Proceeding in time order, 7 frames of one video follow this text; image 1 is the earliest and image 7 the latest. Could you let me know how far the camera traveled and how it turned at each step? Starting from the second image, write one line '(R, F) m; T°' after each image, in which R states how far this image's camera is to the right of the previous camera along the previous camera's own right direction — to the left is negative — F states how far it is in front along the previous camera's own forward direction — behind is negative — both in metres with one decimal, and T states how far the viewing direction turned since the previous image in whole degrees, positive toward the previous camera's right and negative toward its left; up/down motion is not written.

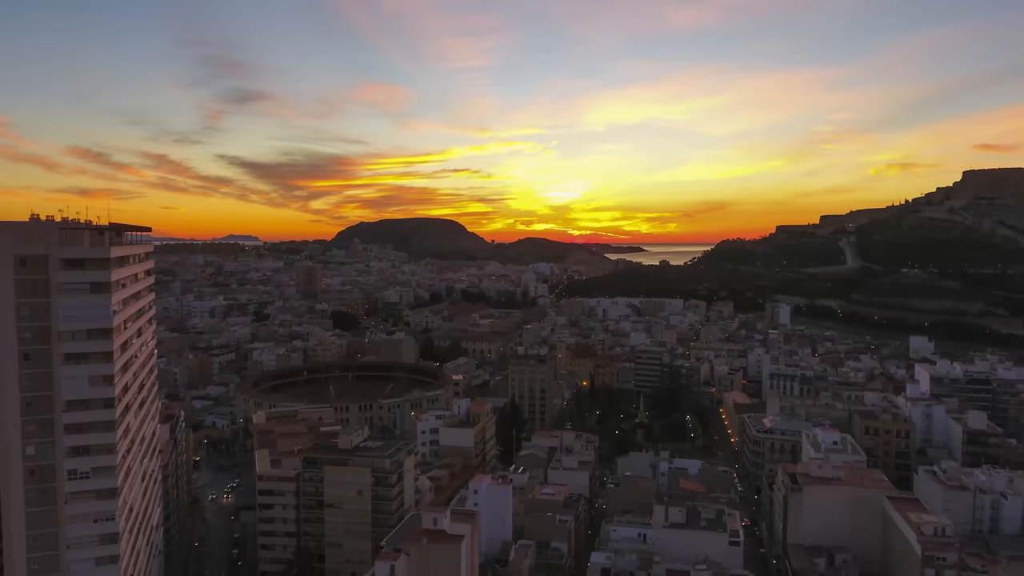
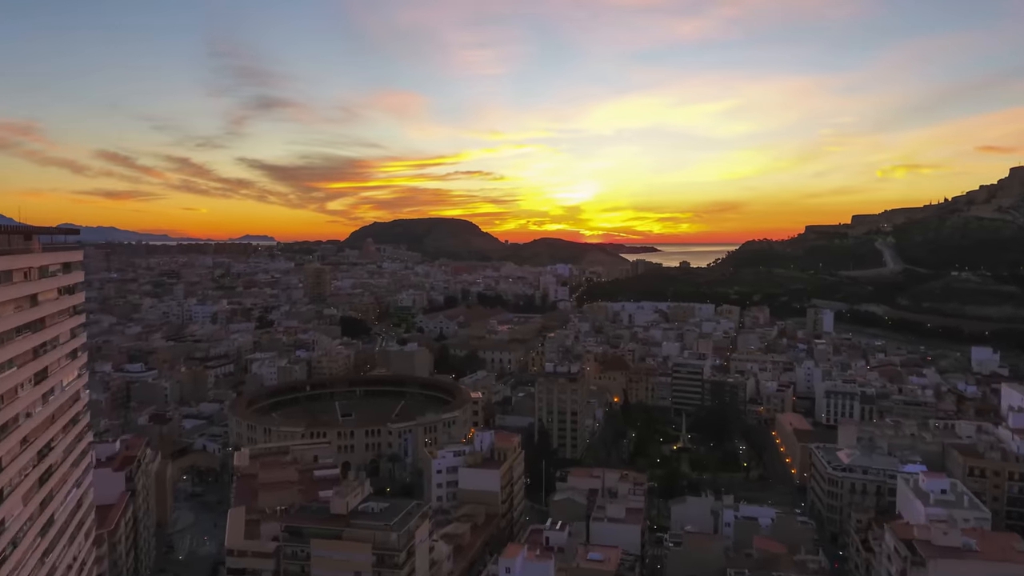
(-0.5, +3.8) m; -1°
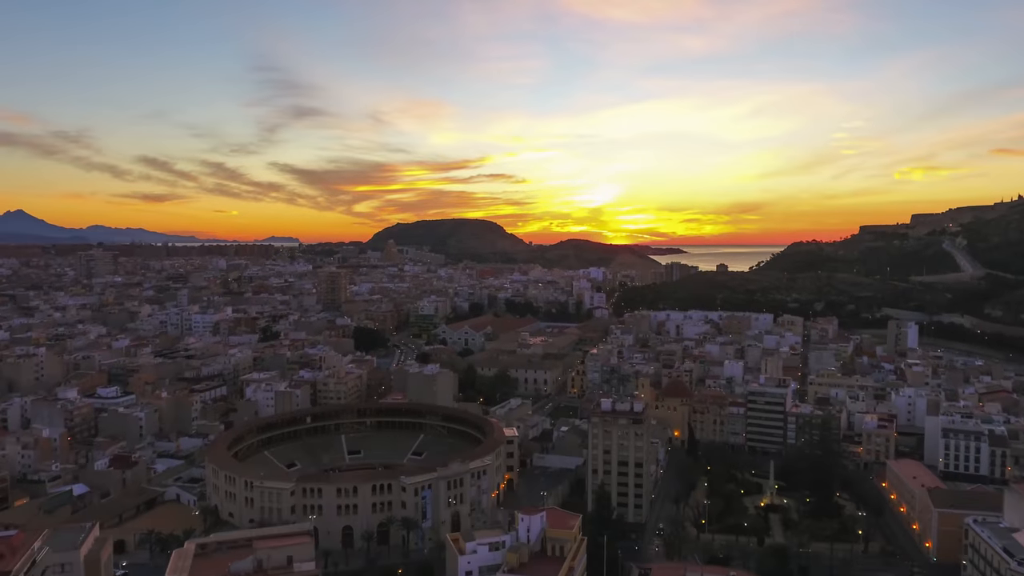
(-0.7, +6.0) m; -2°
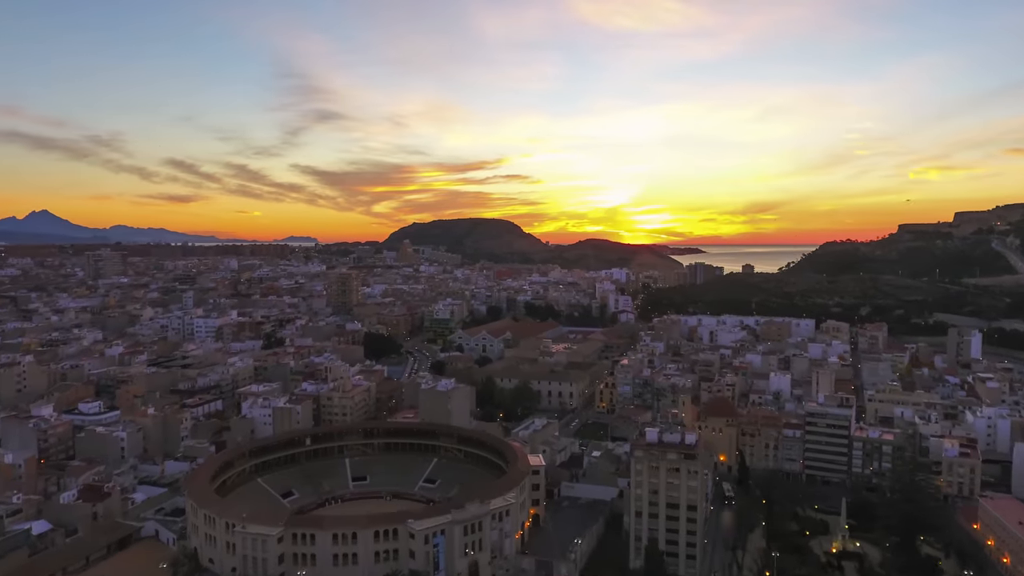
(-0.3, +3.4) m; -1°
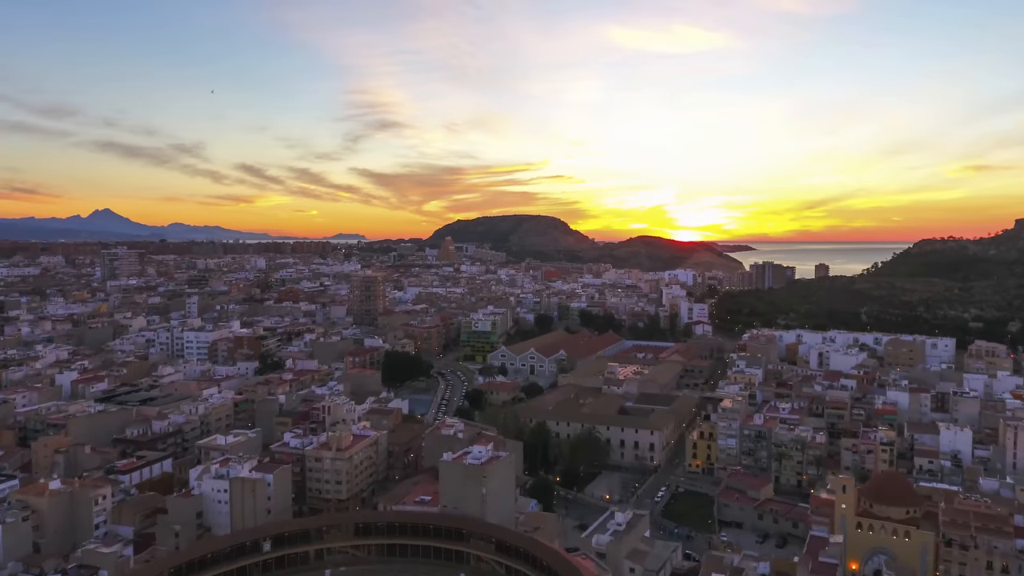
(-0.6, +9.3) m; -3°
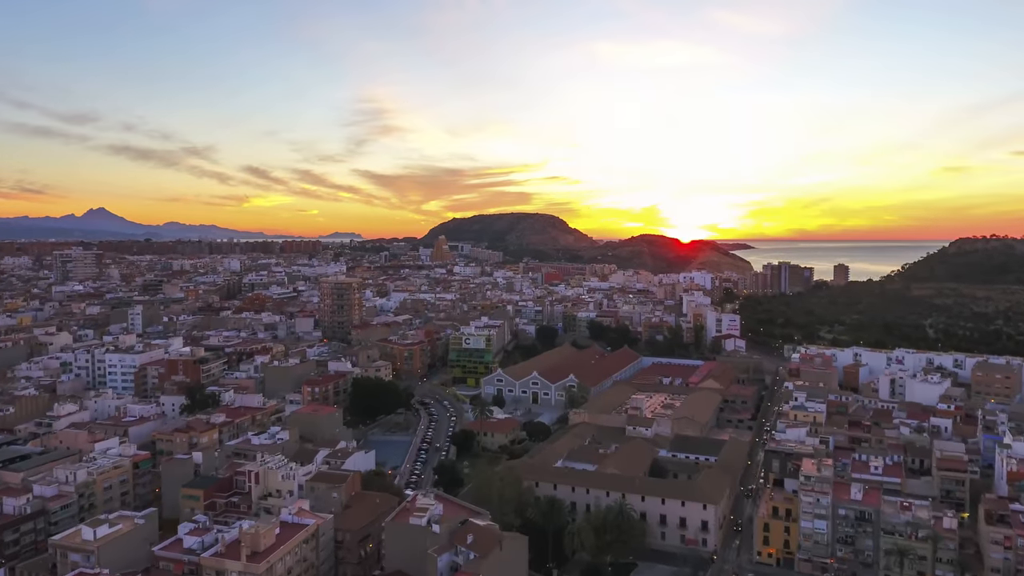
(-0.1, +7.4) m; 0°
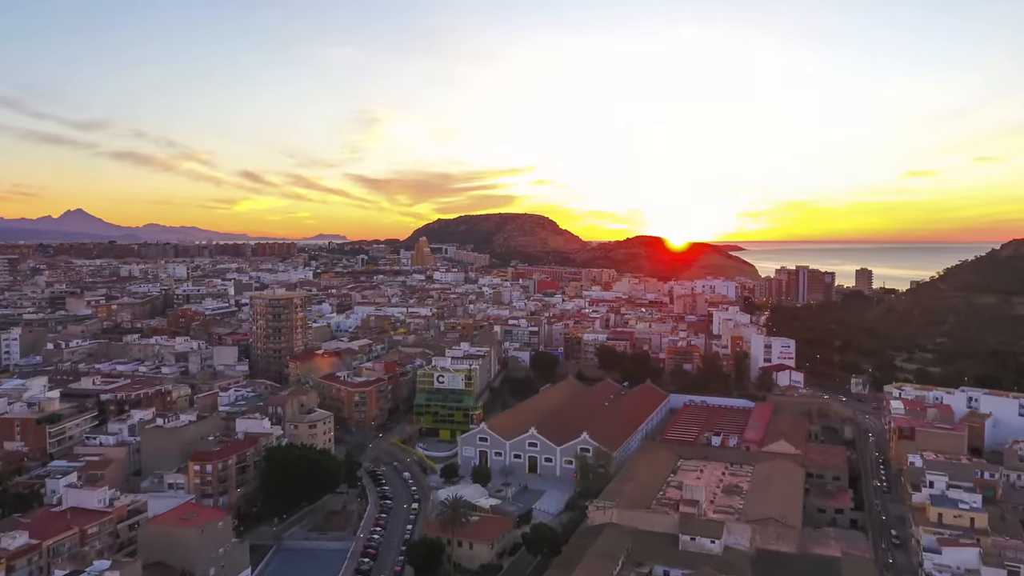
(0.0, +9.8) m; +1°
